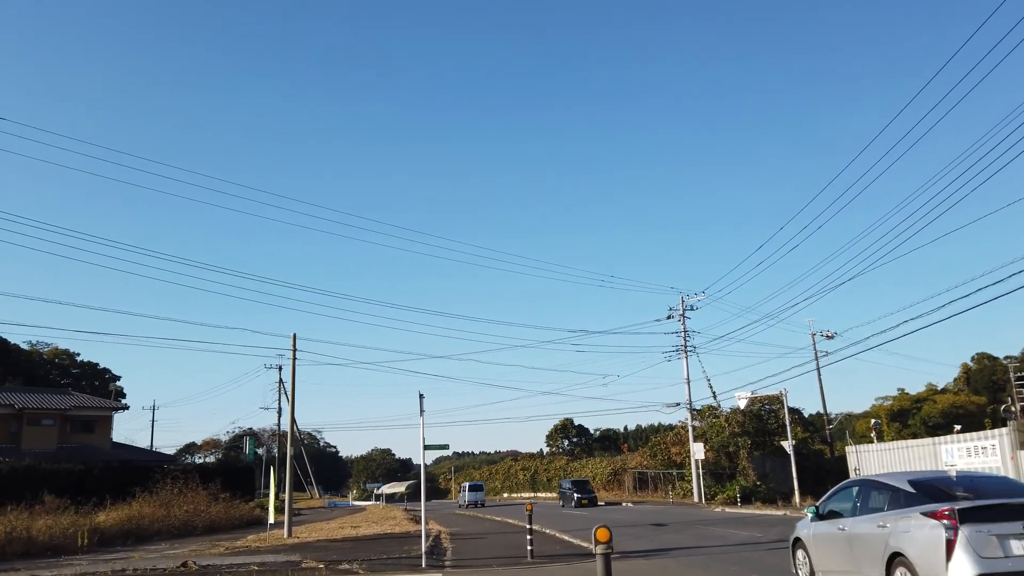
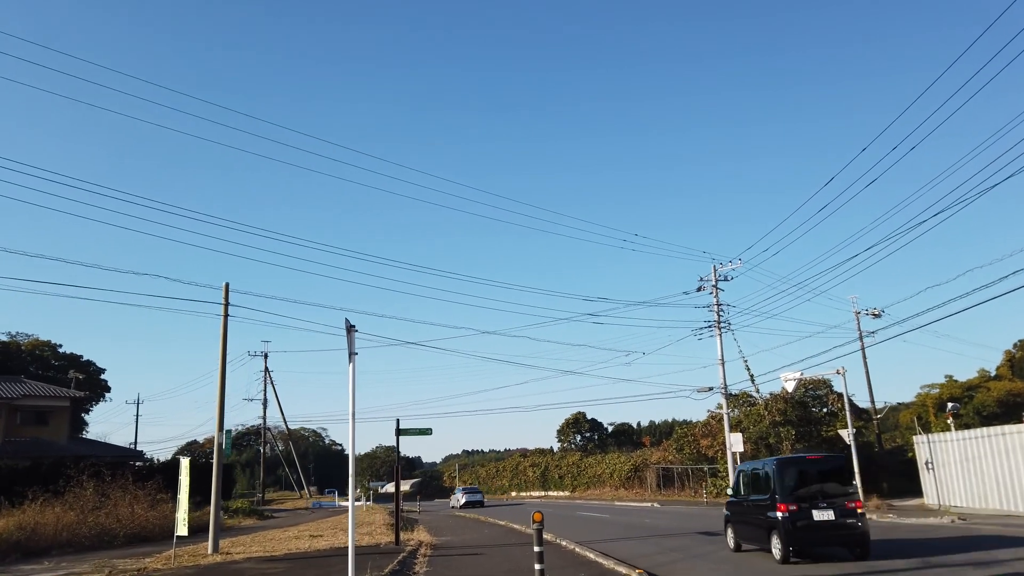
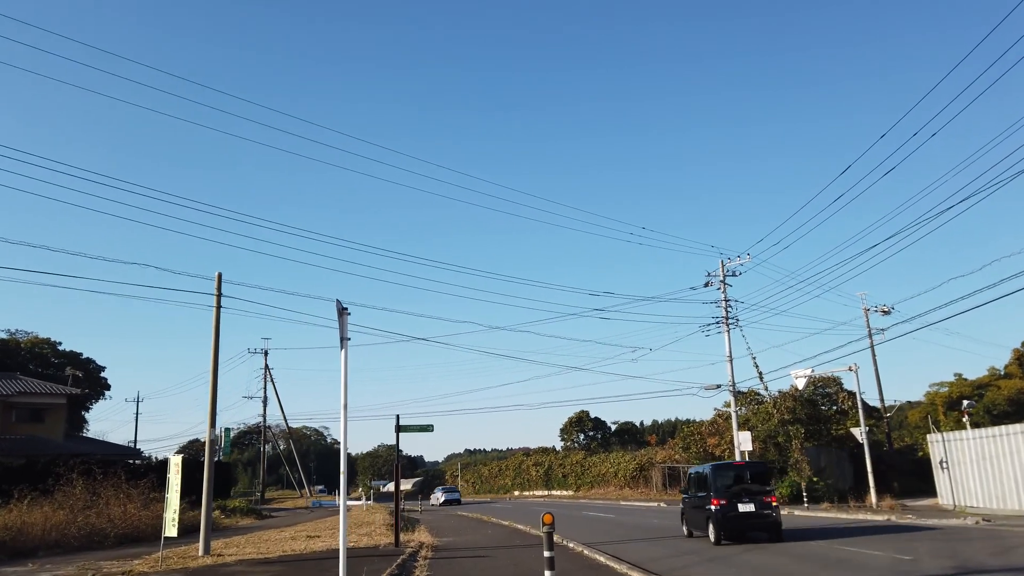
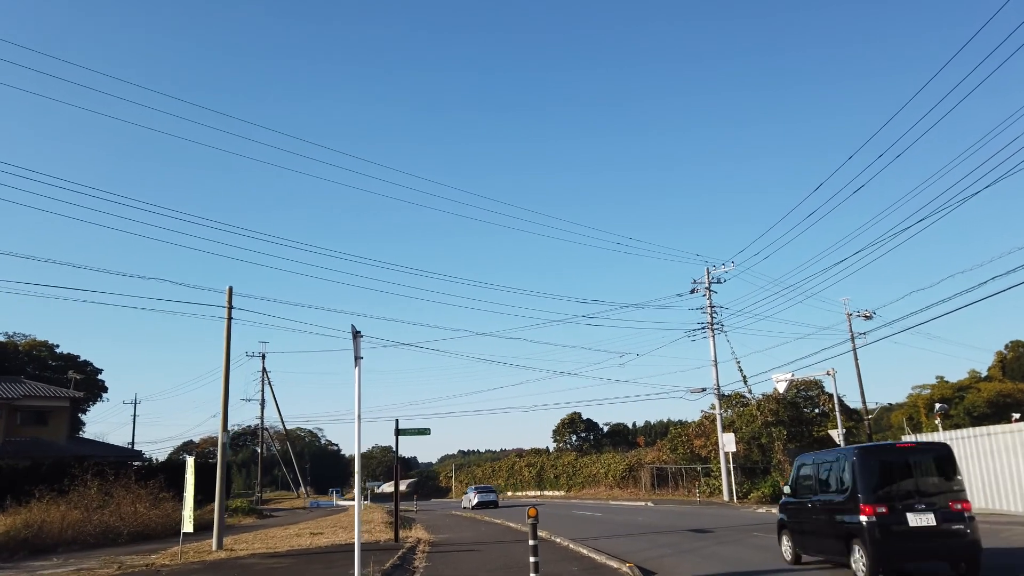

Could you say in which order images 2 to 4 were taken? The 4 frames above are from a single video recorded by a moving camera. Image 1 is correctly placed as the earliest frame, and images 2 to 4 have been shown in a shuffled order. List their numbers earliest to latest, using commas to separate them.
4, 2, 3
